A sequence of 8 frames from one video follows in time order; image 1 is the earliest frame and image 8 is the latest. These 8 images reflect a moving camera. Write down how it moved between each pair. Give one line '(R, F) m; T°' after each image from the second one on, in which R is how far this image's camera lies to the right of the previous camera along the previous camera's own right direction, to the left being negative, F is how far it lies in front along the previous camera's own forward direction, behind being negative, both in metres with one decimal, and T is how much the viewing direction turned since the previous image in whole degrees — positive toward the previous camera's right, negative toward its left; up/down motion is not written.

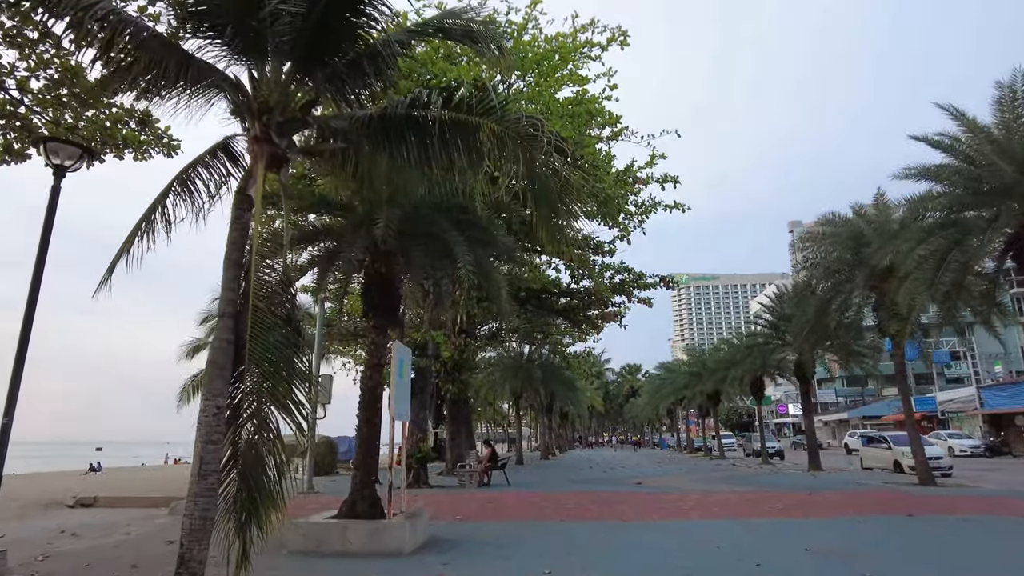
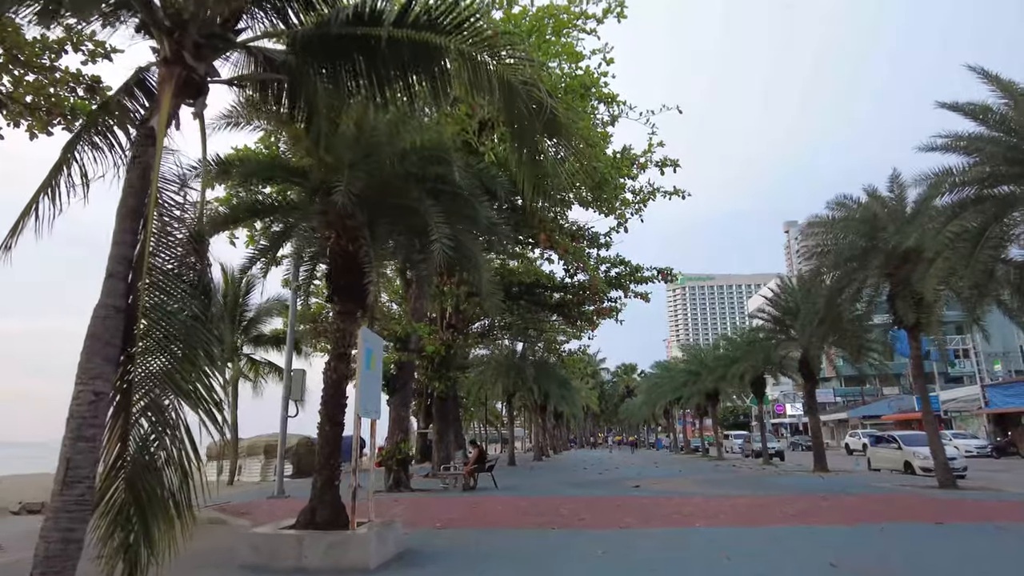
(+0.2, +1.3) m; 0°
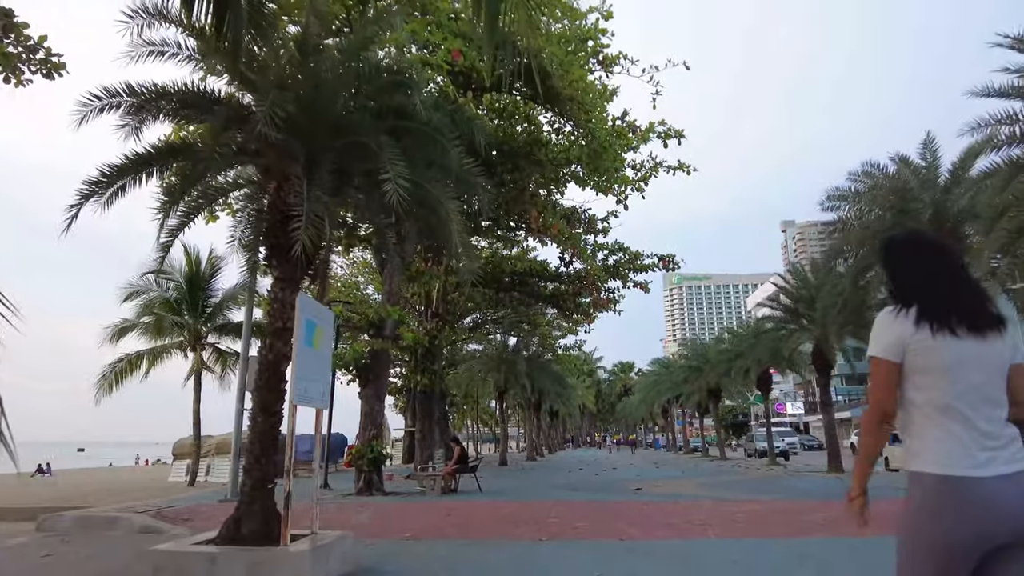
(+0.2, +1.9) m; 0°
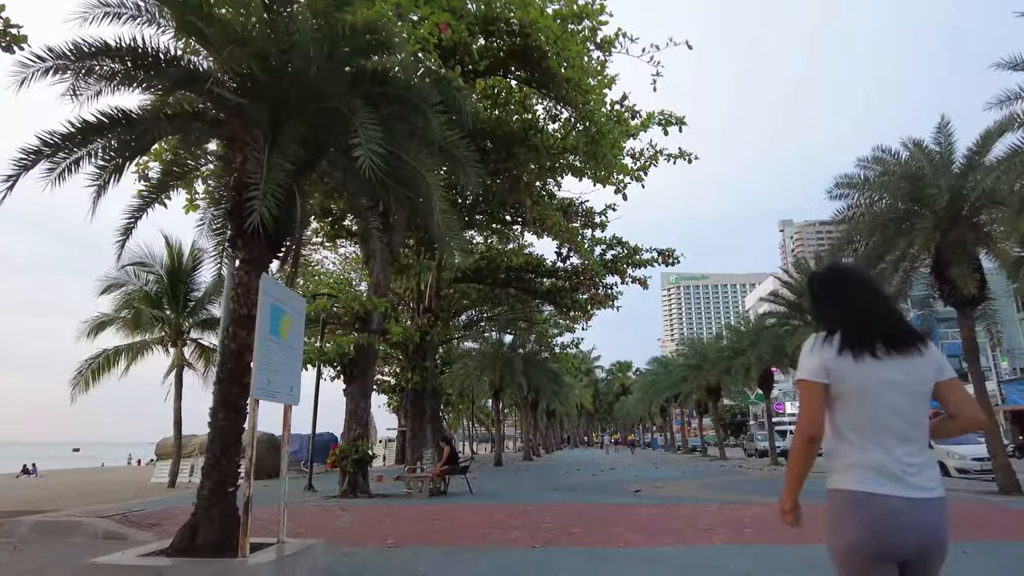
(+0.1, +0.8) m; 0°
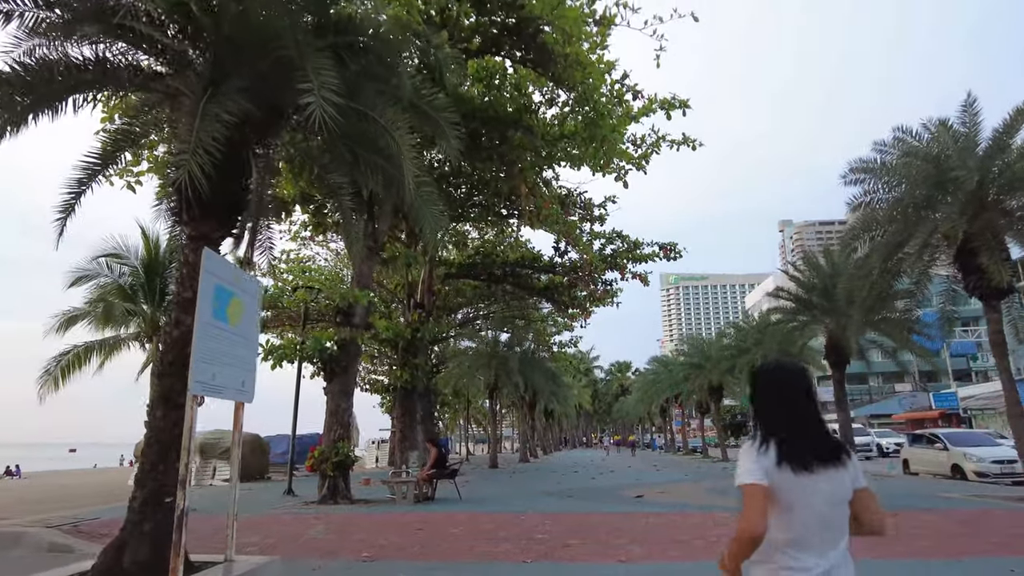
(+0.1, +1.0) m; 0°
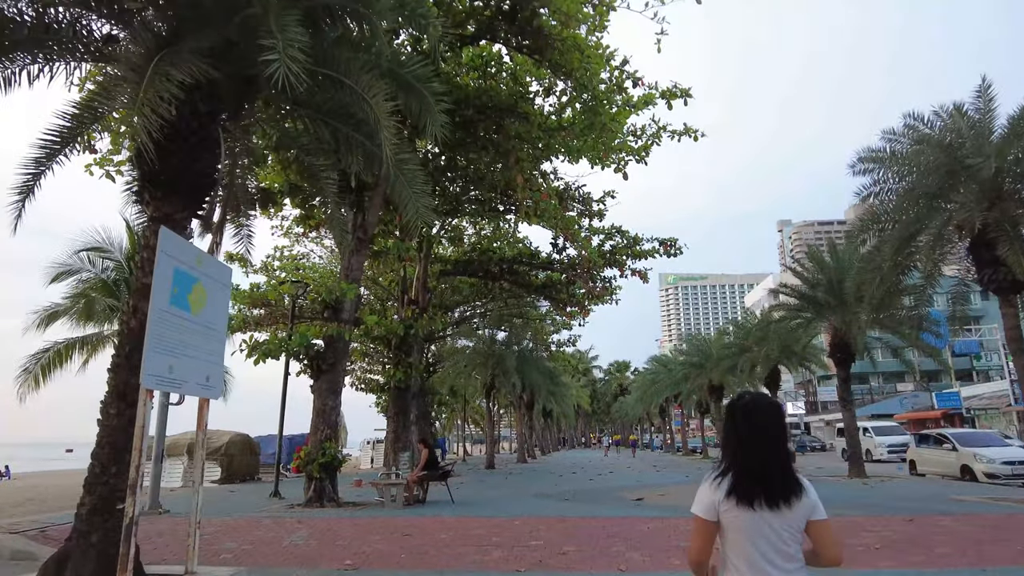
(+0.1, +0.6) m; 0°
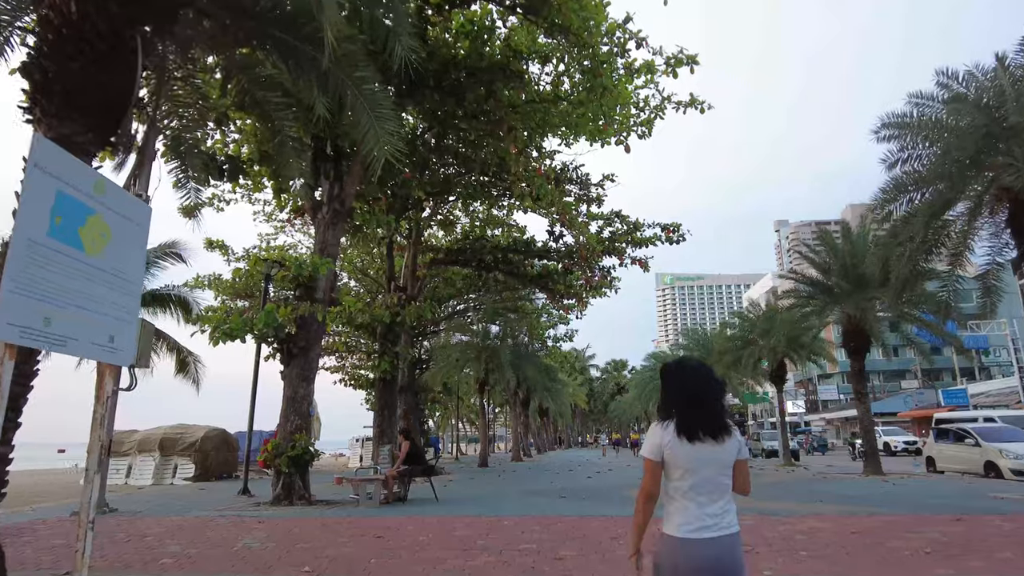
(+0.1, +1.3) m; 0°
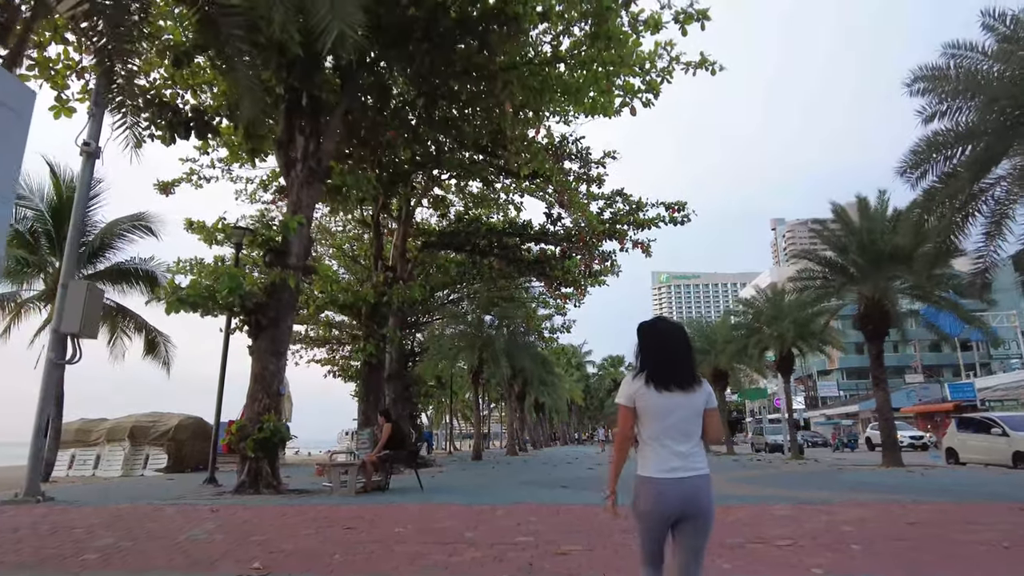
(0.0, +1.2) m; 0°
